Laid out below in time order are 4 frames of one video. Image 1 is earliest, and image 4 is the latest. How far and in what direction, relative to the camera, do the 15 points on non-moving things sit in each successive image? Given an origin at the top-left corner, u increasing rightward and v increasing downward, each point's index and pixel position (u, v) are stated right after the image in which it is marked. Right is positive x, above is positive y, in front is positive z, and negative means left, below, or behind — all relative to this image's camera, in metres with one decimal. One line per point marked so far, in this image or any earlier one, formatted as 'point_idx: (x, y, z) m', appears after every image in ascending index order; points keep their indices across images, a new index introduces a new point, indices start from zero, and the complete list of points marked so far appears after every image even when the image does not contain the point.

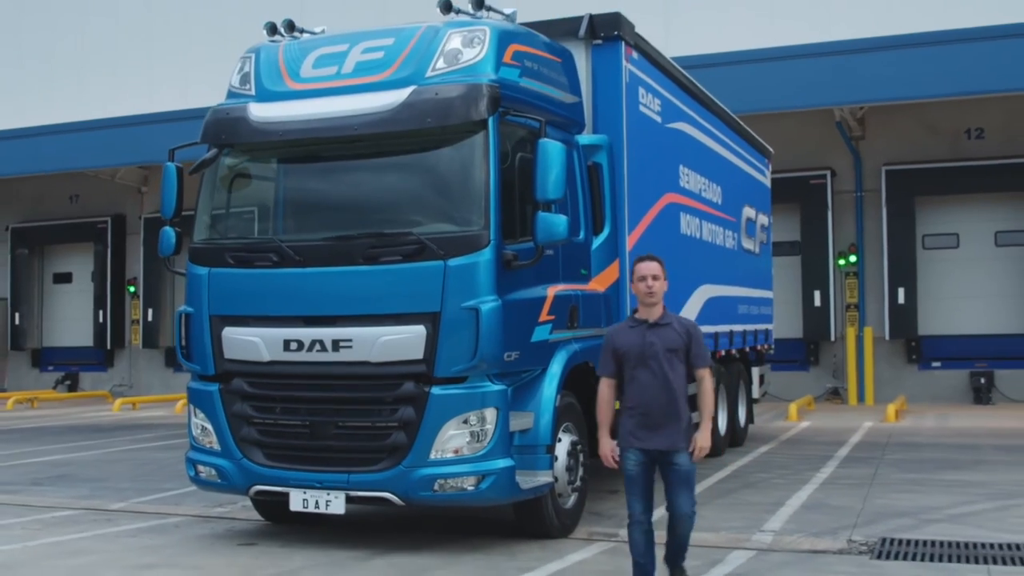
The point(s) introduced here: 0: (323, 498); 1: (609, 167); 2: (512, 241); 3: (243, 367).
0: (-1.0, -1.1, +7.1) m
1: (+0.6, +0.8, +8.7) m
2: (0.0, +0.3, +7.2) m
3: (-1.5, -0.4, +7.4) m
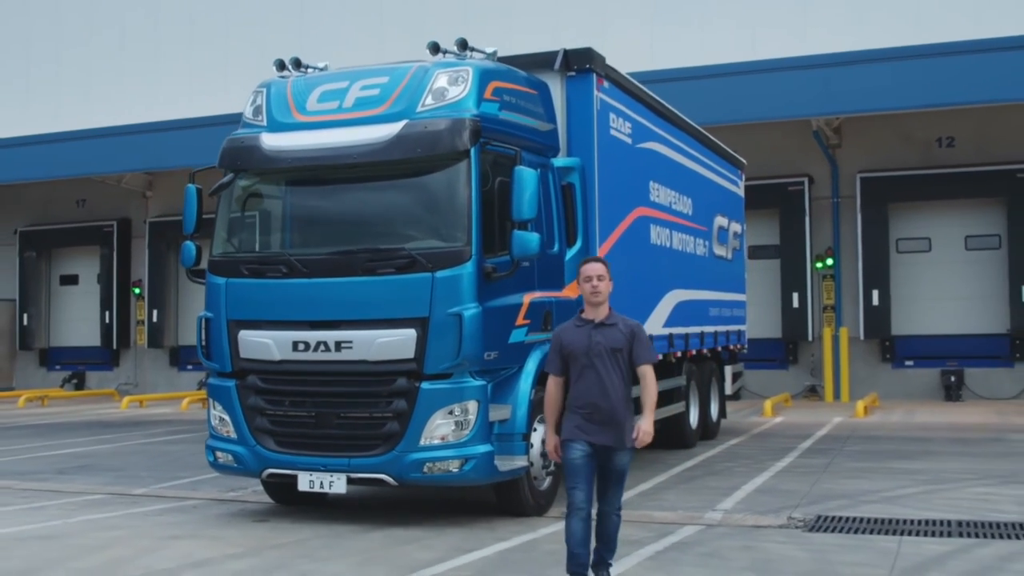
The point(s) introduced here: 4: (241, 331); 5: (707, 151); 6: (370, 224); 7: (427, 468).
0: (-1.1, -1.2, +8.2) m
1: (+0.5, +0.7, +9.7) m
2: (-0.1, +0.2, +8.2) m
3: (-1.6, -0.5, +8.4) m
4: (-1.7, -0.3, +8.5) m
5: (+2.1, +1.5, +14.7) m
6: (-0.9, +0.4, +8.3) m
7: (-0.5, -1.1, +7.9) m
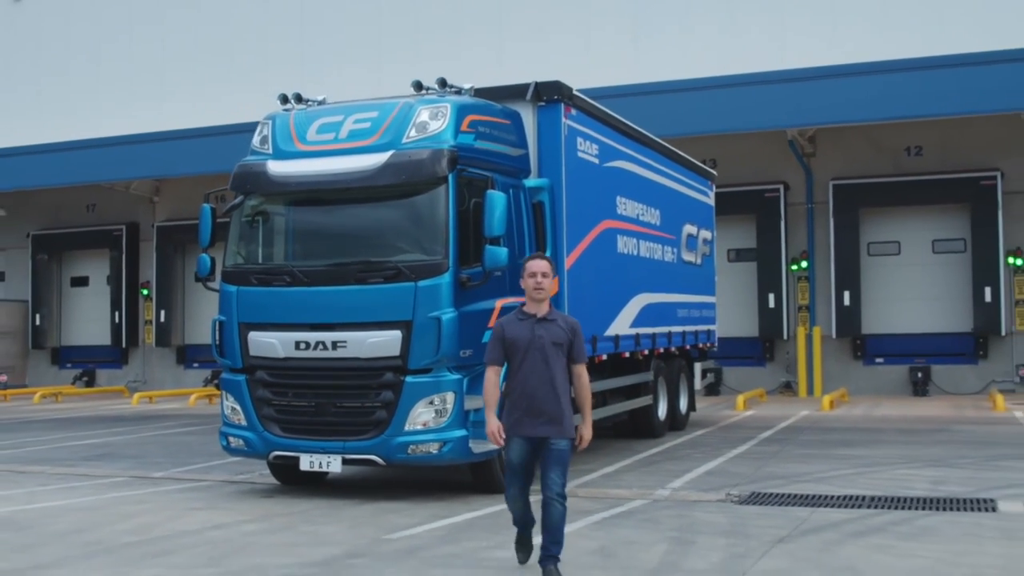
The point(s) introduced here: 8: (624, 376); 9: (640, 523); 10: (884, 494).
0: (-1.3, -1.2, +9.5) m
1: (+0.3, +0.7, +11.0) m
2: (-0.3, +0.2, +9.5) m
3: (-1.8, -0.5, +9.7) m
4: (-1.9, -0.3, +9.8) m
5: (+1.9, +1.5, +16.0) m
6: (-1.1, +0.3, +9.6) m
7: (-0.7, -1.1, +9.2) m
8: (+1.1, -0.9, +13.9) m
9: (+0.8, -1.4, +7.9) m
10: (+2.7, -1.5, +9.8) m
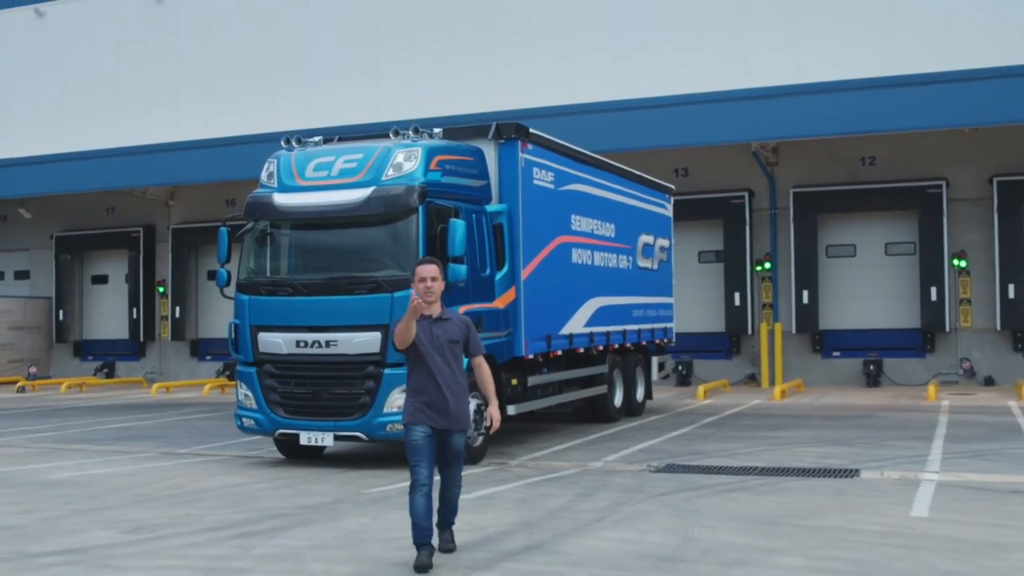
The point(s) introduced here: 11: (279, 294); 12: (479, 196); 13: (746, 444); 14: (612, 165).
0: (-1.7, -1.3, +11.7) m
1: (0.0, +0.6, +13.3) m
2: (-0.7, +0.1, +11.8) m
3: (-2.1, -0.6, +12.0) m
4: (-2.3, -0.4, +12.0) m
5: (+1.6, +1.4, +18.2) m
6: (-1.4, +0.3, +11.8) m
7: (-1.1, -1.2, +11.5) m
8: (+0.8, -1.0, +16.1) m
9: (+0.4, -1.5, +10.2) m
10: (+2.3, -1.6, +12.0) m
11: (-2.1, -0.1, +12.0) m
12: (-0.3, +0.9, +13.0) m
13: (+2.5, -1.7, +14.3) m
14: (+1.3, +1.5, +17.2) m
